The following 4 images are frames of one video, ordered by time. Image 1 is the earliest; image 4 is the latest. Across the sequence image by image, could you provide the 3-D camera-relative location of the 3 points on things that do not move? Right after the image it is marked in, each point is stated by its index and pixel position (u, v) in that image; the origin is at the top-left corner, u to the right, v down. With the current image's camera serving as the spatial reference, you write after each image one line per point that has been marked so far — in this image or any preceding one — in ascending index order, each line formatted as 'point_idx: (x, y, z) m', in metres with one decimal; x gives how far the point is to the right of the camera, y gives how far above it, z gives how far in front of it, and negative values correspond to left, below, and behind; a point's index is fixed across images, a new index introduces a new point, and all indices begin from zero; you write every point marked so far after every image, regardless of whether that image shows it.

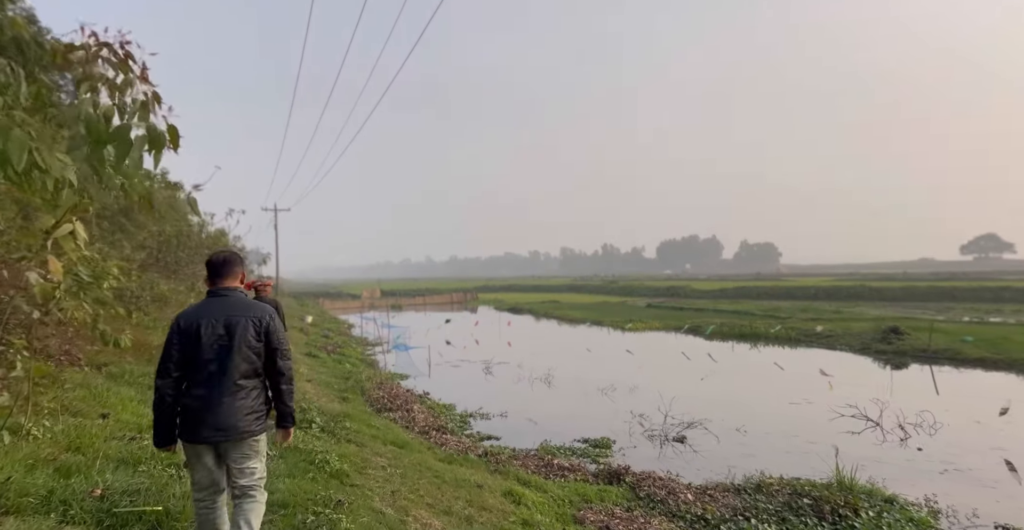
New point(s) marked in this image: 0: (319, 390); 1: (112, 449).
0: (-4.5, -2.9, +15.2) m
1: (-3.4, -1.5, +5.5) m
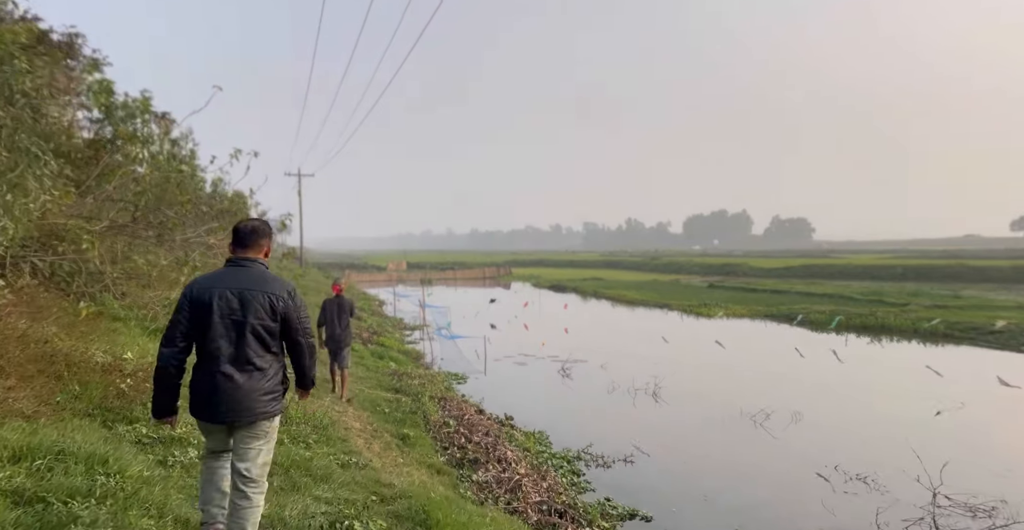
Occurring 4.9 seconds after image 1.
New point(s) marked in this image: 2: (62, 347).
0: (-2.3, -2.5, +10.2) m
1: (-1.5, -1.6, +0.4) m
2: (-5.4, -1.0, +7.8) m
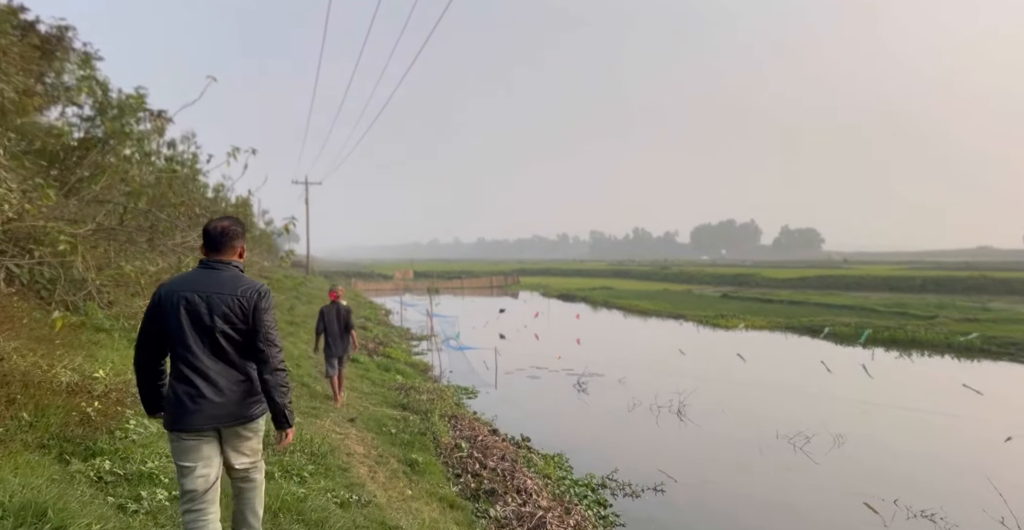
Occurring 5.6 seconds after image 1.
0: (-2.0, -2.6, +9.1) m
1: (-1.3, -1.5, -0.6) m
2: (-5.1, -1.1, +6.9) m
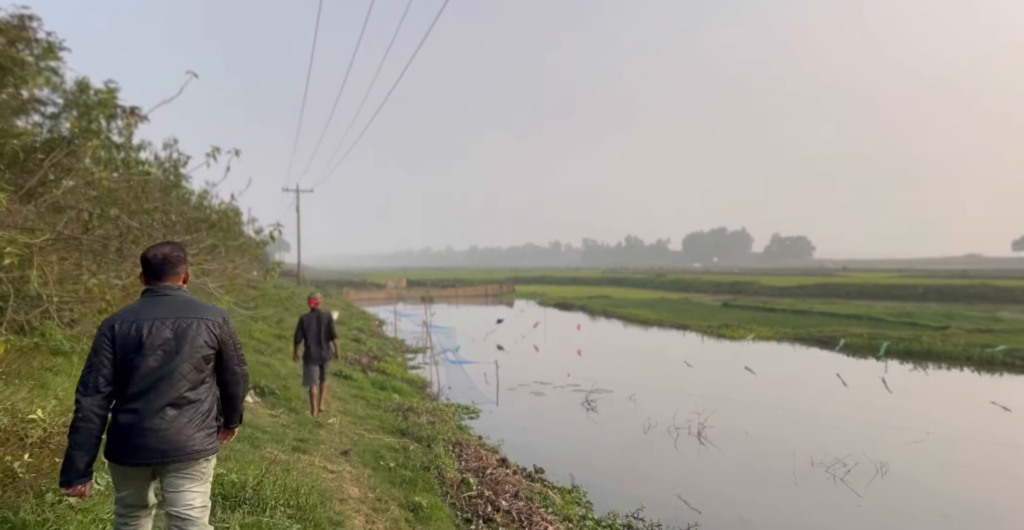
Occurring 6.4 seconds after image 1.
0: (-1.8, -2.8, +7.9) m
1: (-1.0, -1.6, -1.9) m
2: (-4.8, -1.2, +5.6) m
